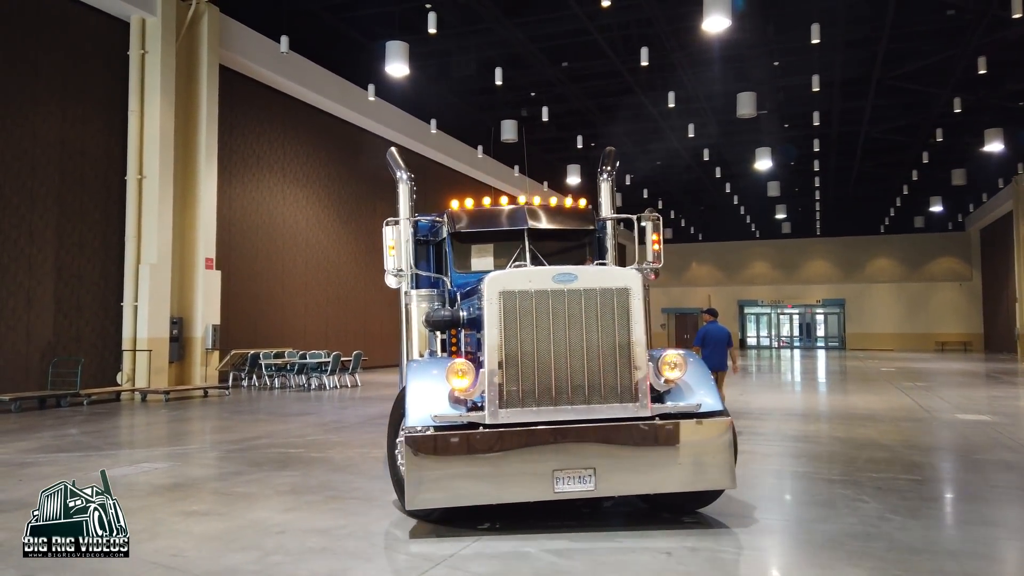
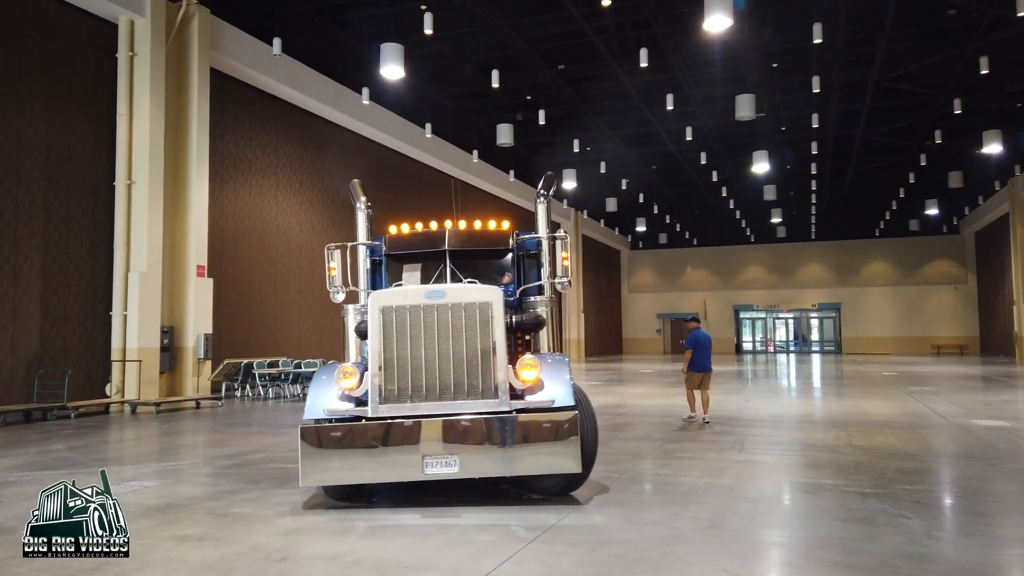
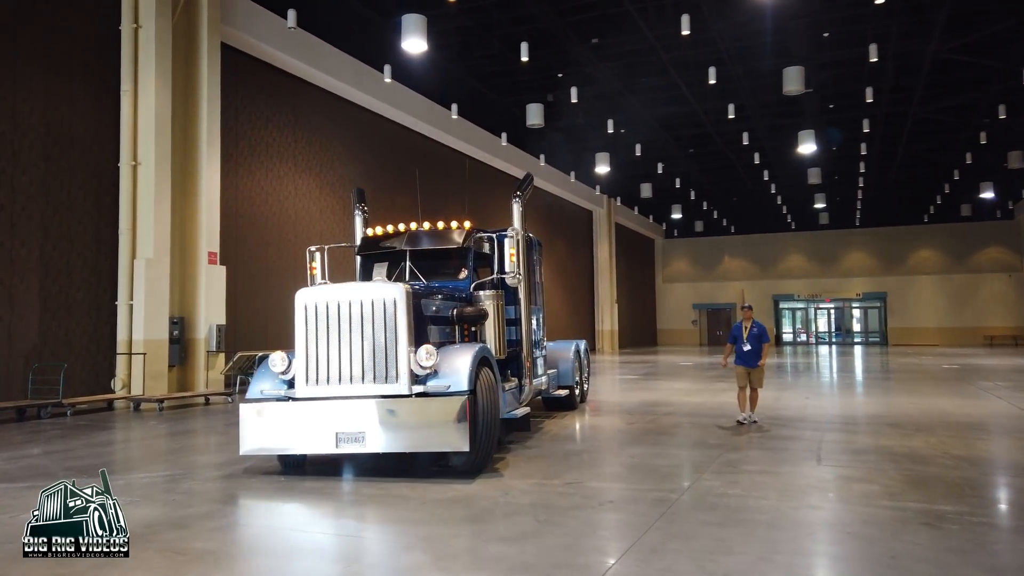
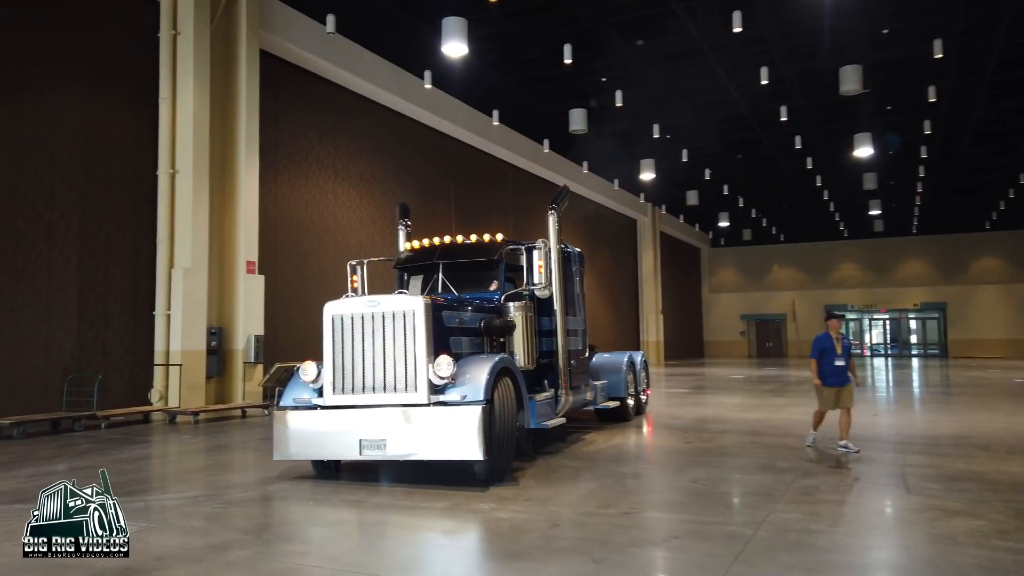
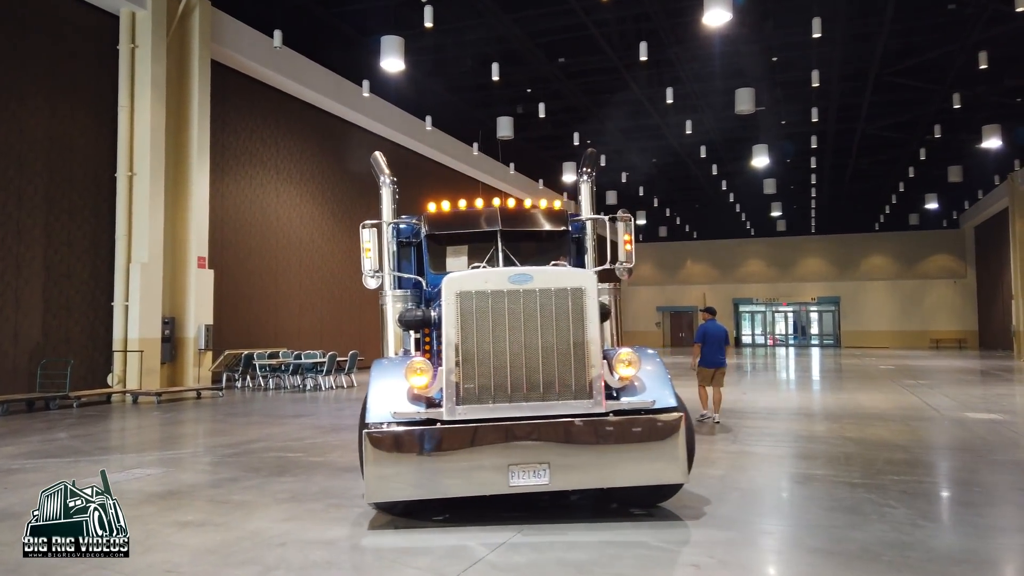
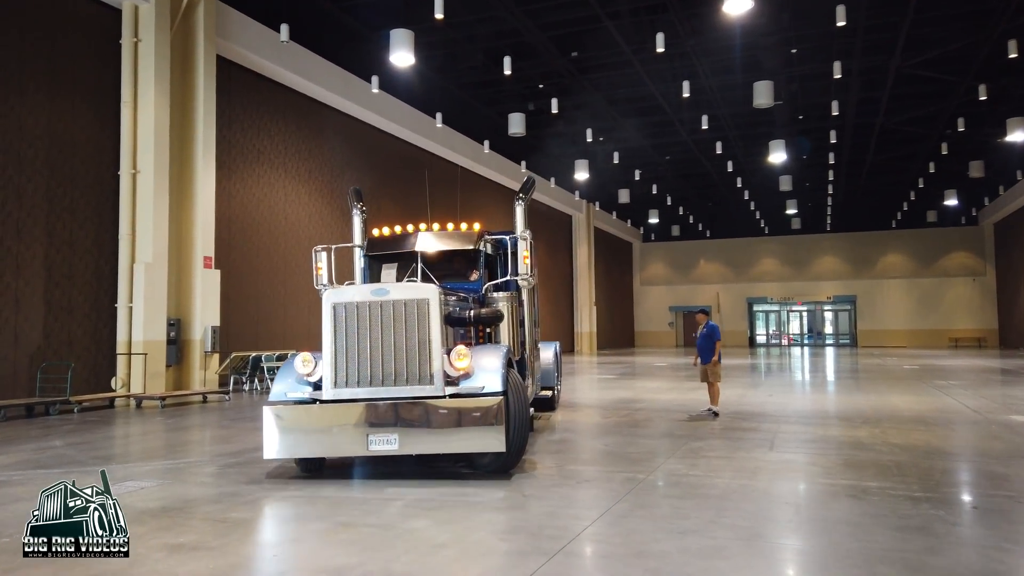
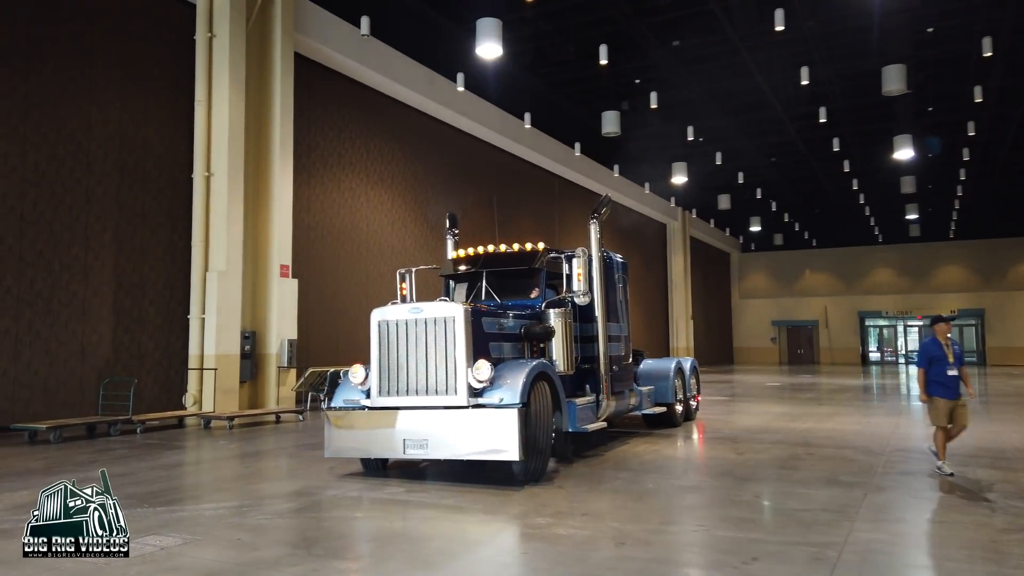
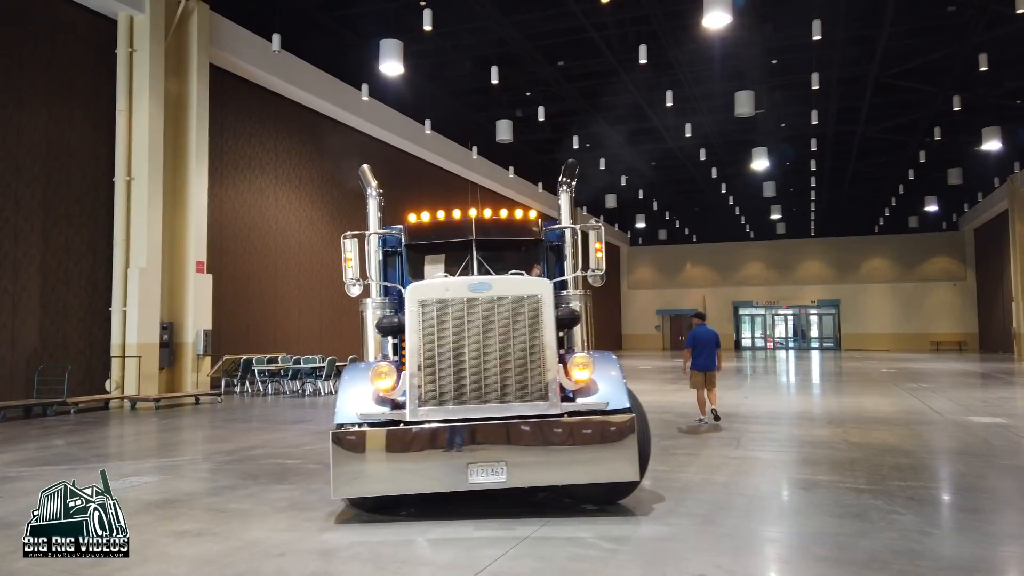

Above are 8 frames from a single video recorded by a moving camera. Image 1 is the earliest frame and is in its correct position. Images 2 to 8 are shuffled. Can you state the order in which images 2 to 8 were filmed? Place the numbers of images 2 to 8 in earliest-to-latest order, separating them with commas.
5, 8, 2, 6, 3, 4, 7
